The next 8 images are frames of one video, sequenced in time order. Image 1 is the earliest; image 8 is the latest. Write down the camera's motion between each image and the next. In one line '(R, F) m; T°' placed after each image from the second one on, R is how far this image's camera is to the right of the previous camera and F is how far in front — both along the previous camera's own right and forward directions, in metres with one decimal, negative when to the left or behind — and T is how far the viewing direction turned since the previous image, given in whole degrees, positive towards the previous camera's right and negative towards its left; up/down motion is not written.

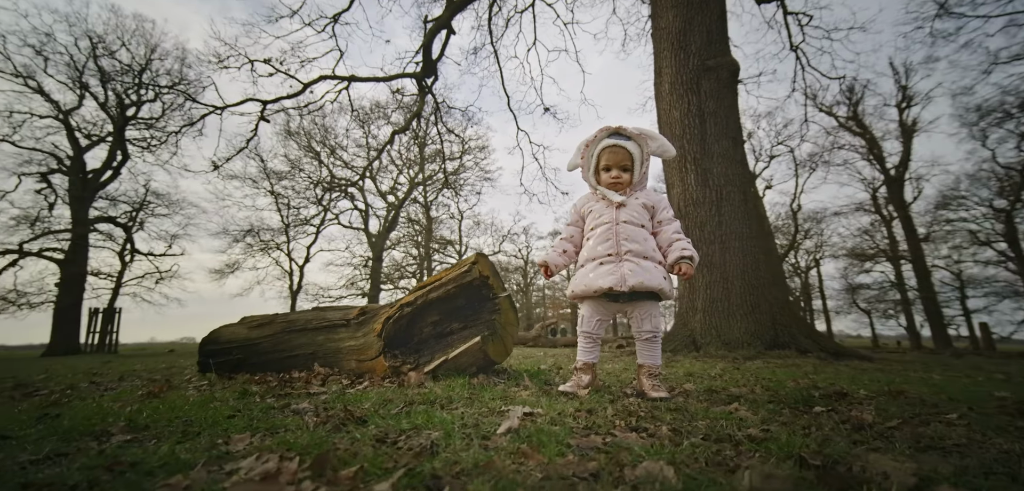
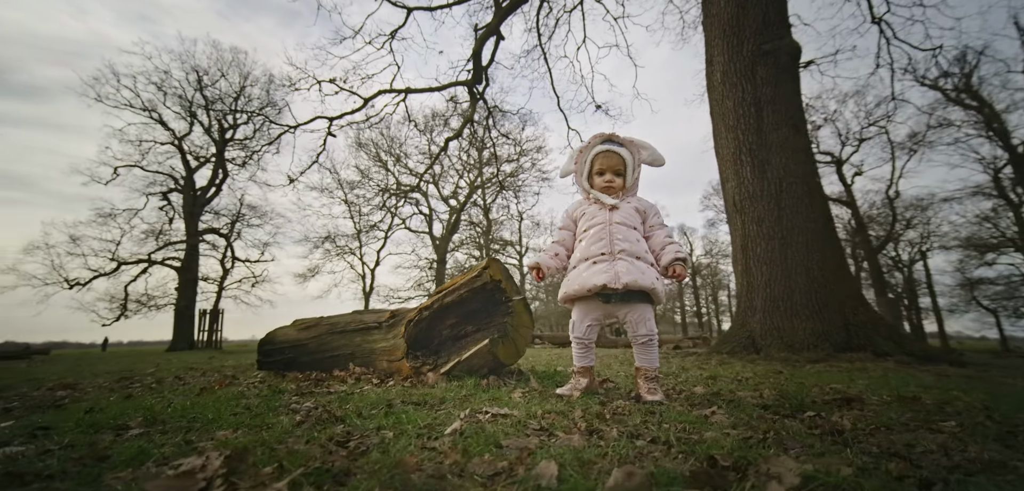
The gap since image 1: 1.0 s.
(+0.5, -0.1) m; -9°
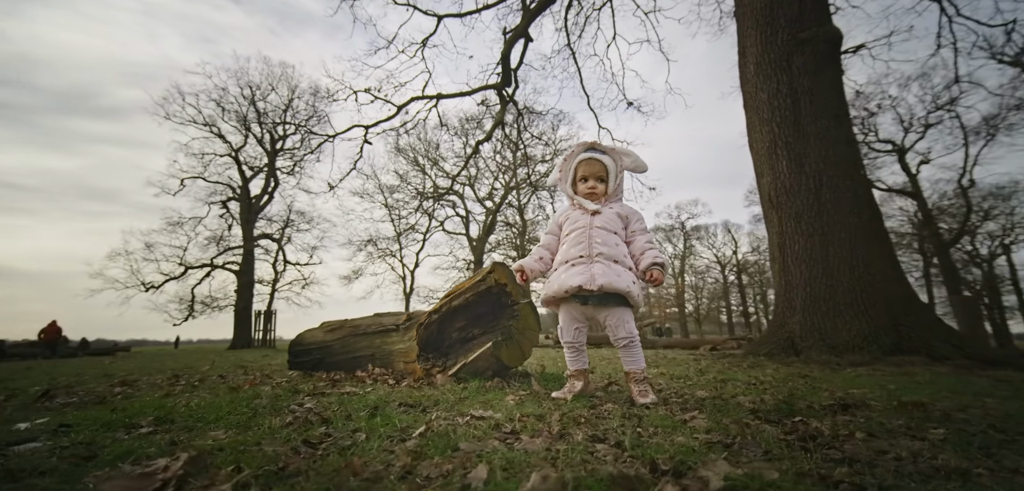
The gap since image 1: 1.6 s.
(+0.4, -0.1) m; -5°
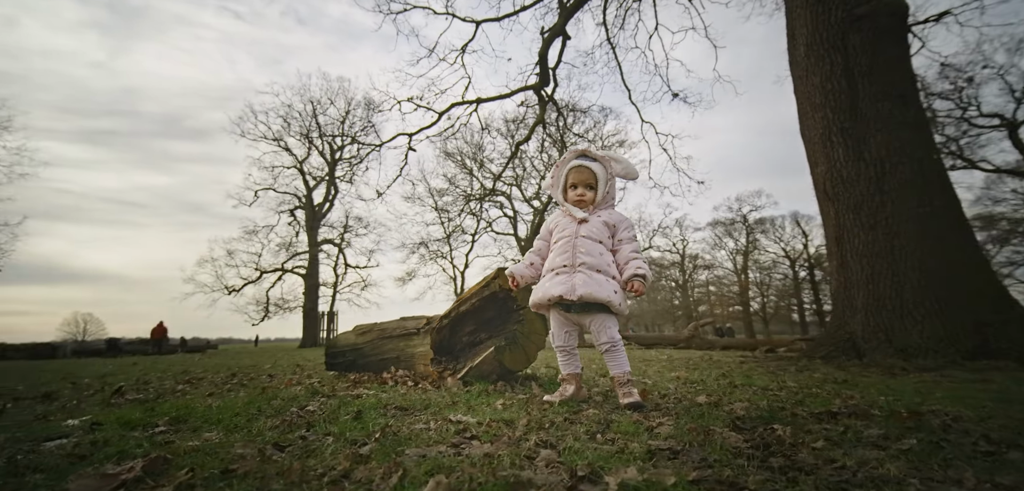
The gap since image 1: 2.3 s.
(+0.5, 0.0) m; -7°
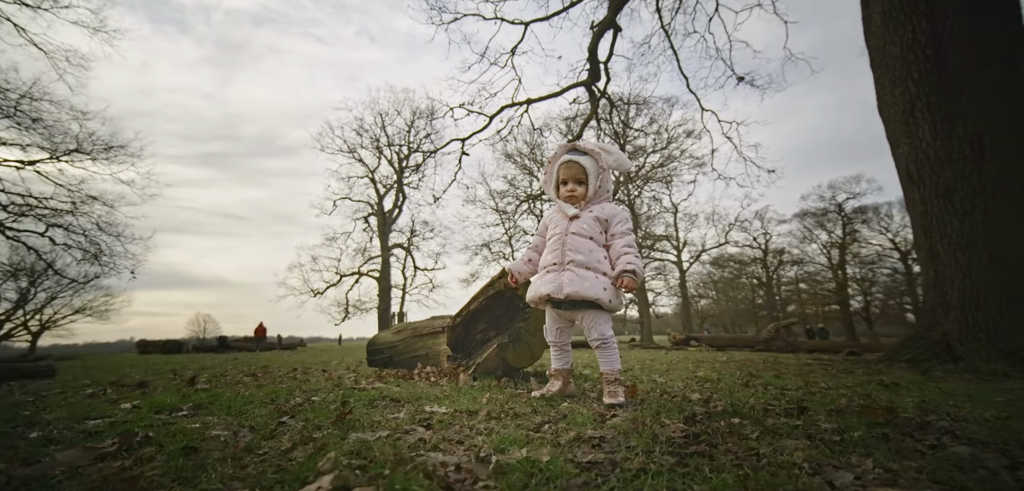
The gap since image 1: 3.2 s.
(+0.6, 0.0) m; -9°
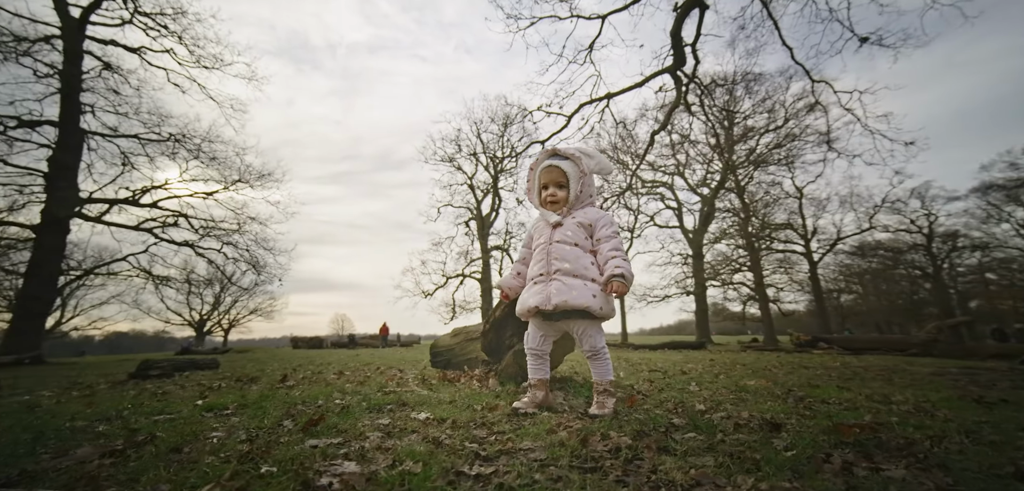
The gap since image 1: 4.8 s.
(+0.9, 0.0) m; -14°
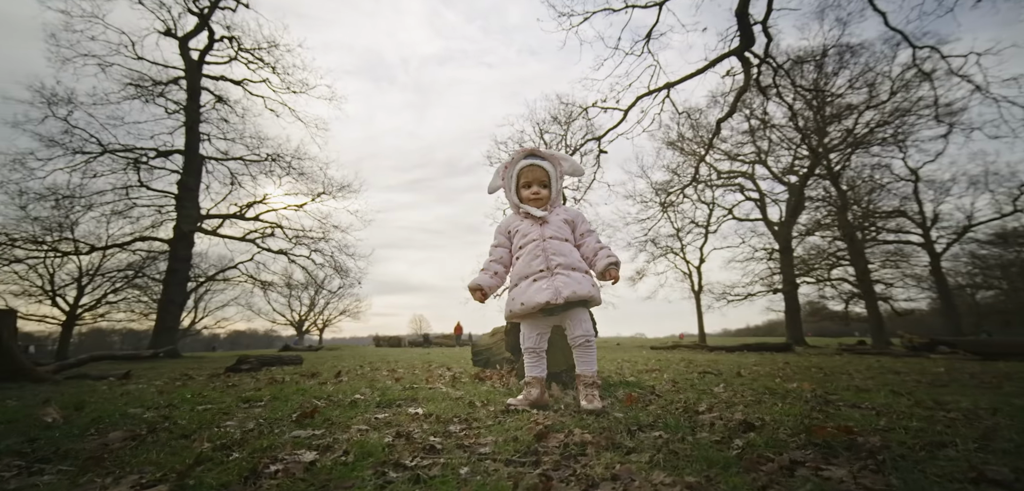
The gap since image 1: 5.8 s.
(+0.6, 0.0) m; -10°
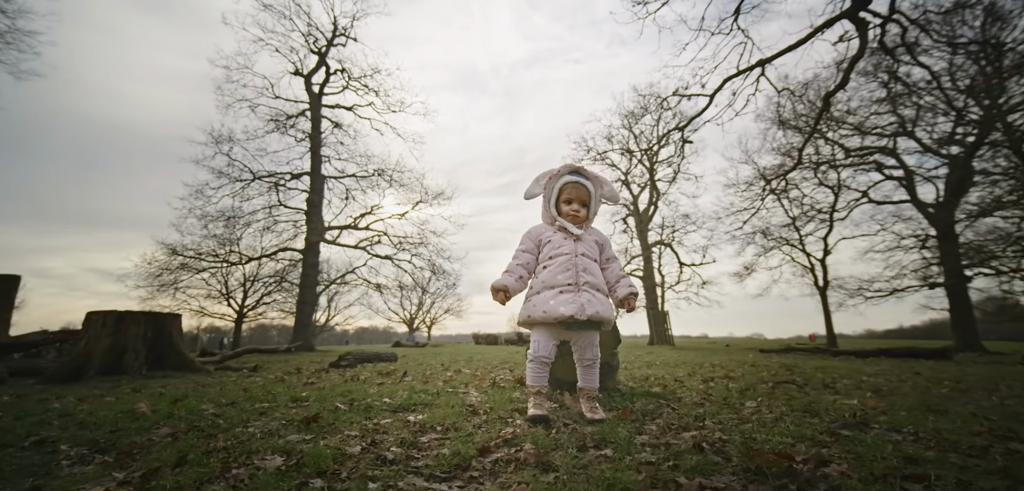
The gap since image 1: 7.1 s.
(+0.9, +0.1) m; -14°
